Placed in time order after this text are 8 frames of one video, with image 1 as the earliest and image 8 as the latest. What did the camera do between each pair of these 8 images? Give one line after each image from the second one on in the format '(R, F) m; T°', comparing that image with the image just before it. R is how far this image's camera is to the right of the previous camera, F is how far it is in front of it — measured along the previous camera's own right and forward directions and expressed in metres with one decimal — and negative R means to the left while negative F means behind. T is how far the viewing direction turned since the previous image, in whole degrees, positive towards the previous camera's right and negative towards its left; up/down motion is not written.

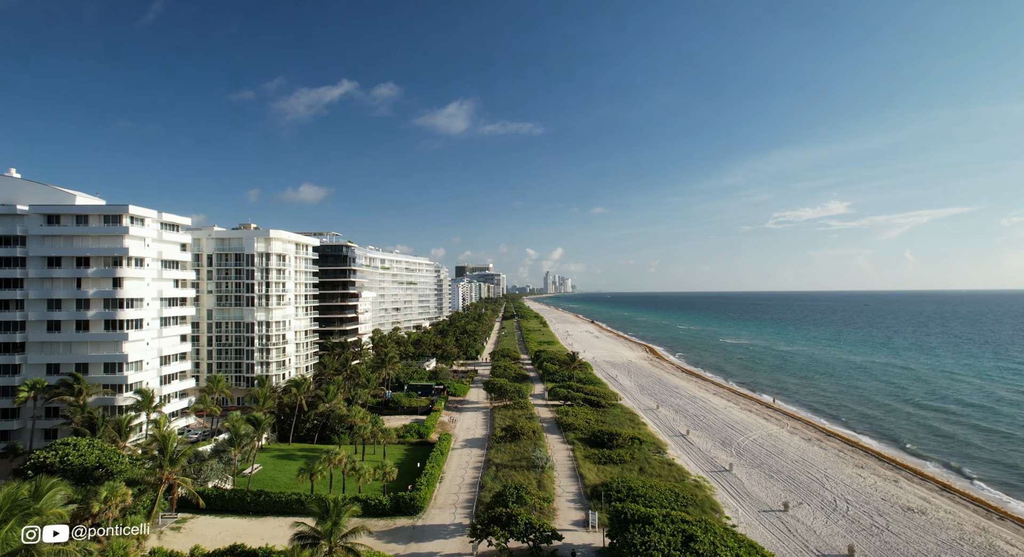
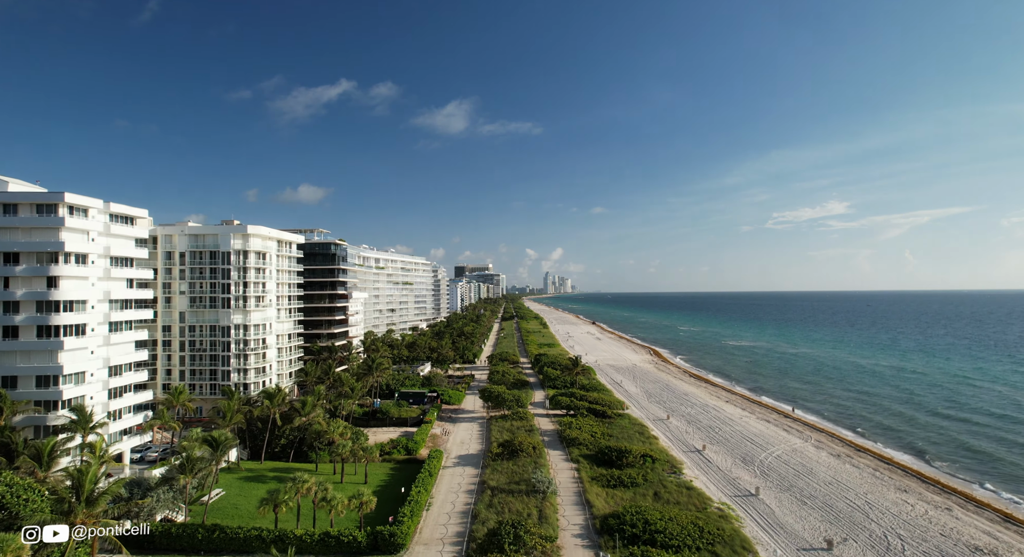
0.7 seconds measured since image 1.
(+0.2, +5.0) m; 0°
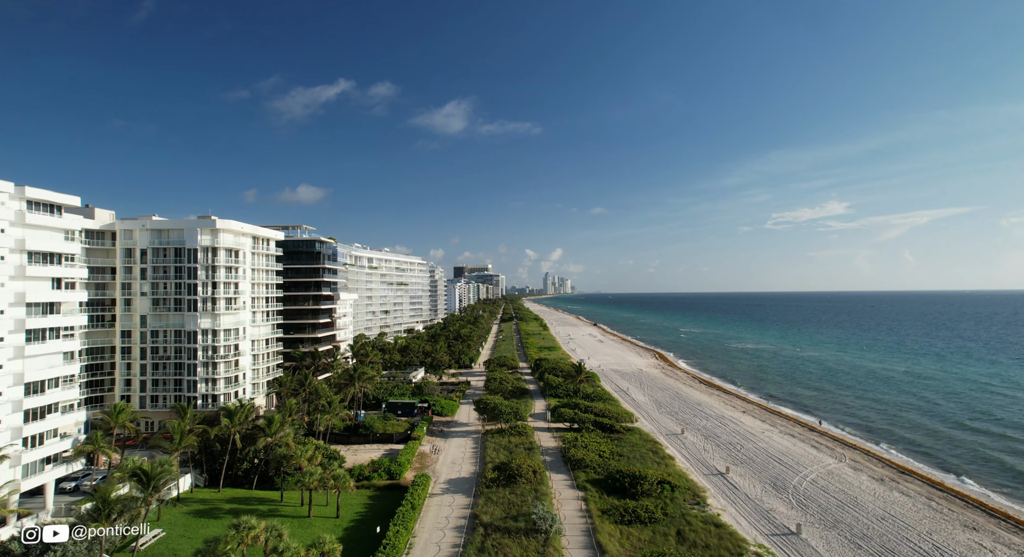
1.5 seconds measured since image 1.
(+0.2, +5.9) m; 0°
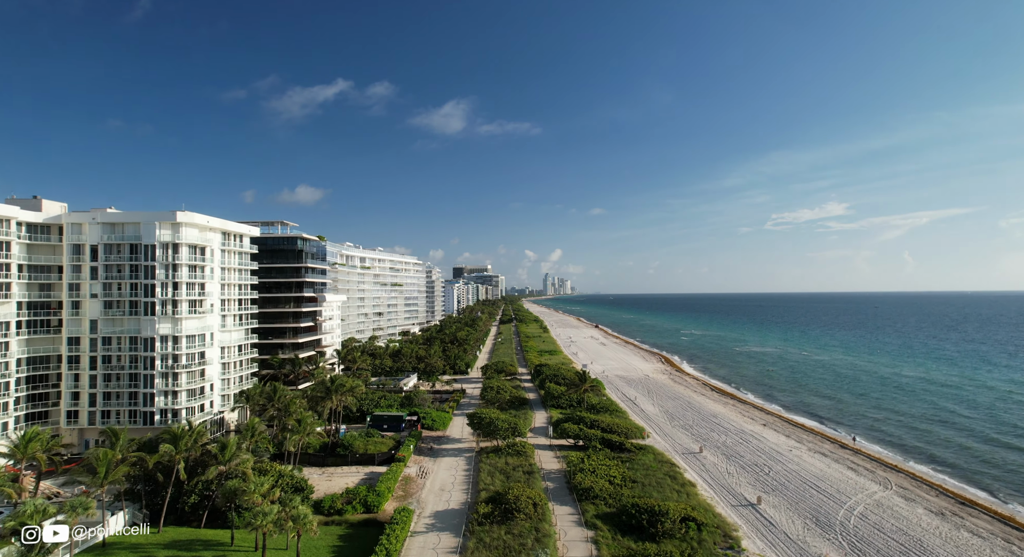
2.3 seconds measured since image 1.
(+0.2, +6.0) m; 0°
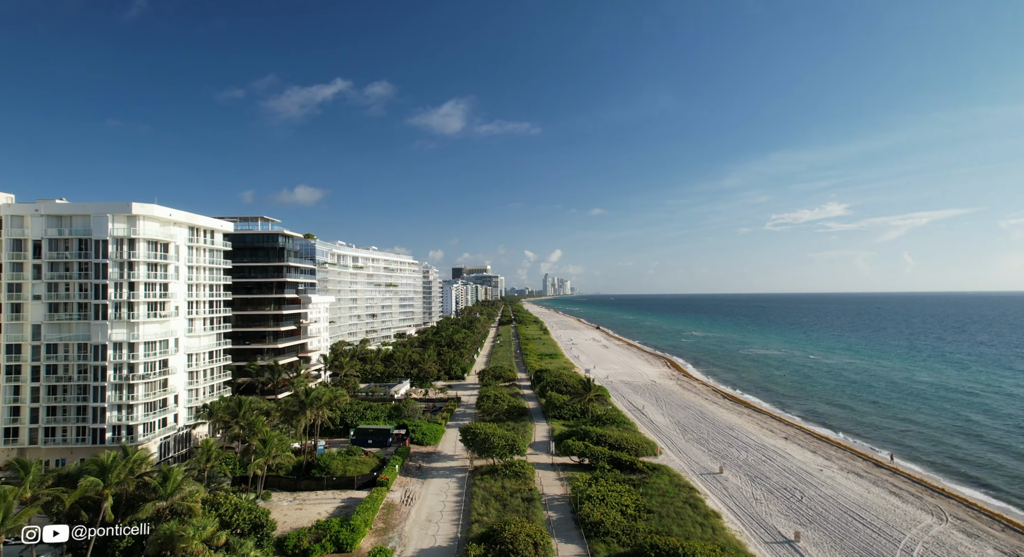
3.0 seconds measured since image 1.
(+0.2, +5.4) m; 0°
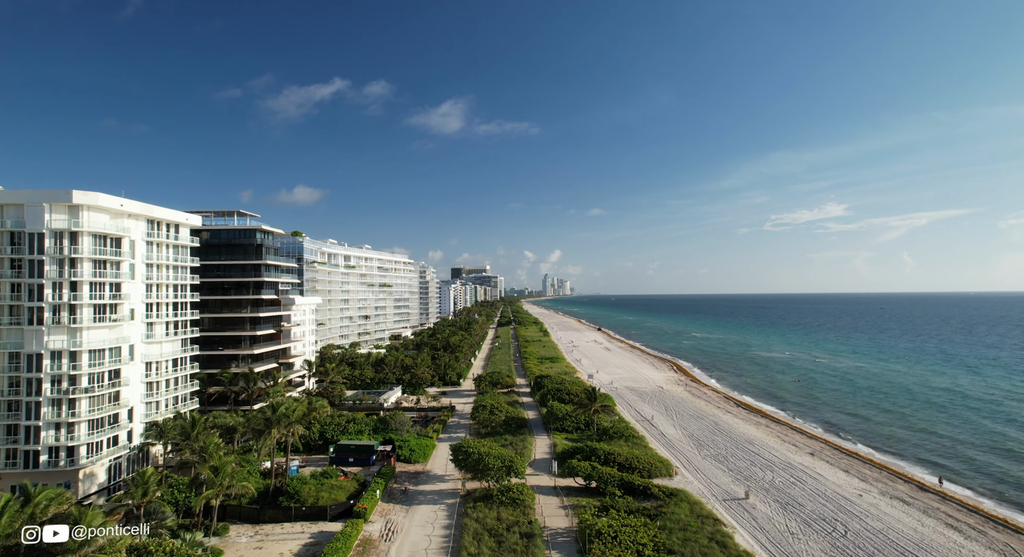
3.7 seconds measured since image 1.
(+0.2, +5.4) m; 0°
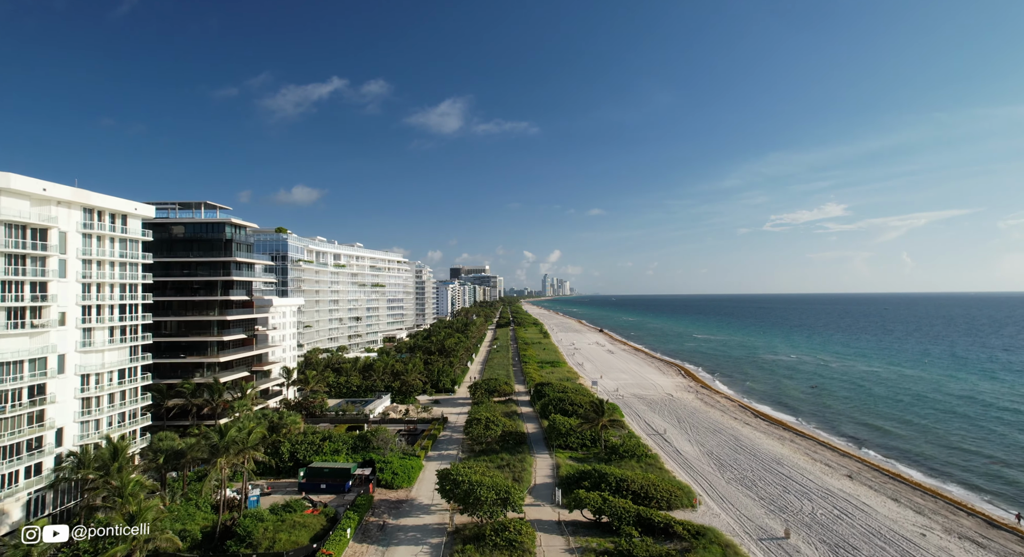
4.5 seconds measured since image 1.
(+0.2, +6.3) m; 0°
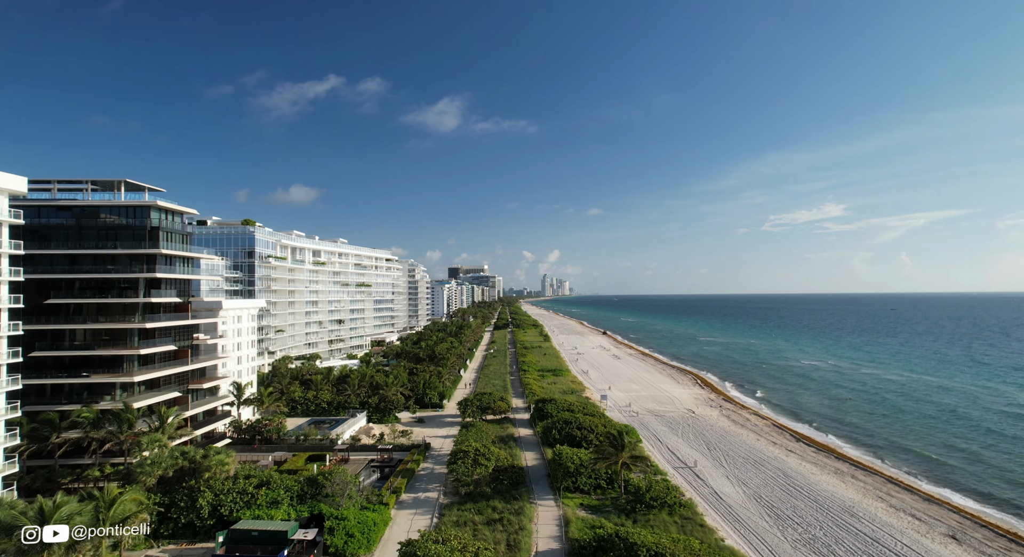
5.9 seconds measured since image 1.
(+0.3, +11.1) m; 0°
